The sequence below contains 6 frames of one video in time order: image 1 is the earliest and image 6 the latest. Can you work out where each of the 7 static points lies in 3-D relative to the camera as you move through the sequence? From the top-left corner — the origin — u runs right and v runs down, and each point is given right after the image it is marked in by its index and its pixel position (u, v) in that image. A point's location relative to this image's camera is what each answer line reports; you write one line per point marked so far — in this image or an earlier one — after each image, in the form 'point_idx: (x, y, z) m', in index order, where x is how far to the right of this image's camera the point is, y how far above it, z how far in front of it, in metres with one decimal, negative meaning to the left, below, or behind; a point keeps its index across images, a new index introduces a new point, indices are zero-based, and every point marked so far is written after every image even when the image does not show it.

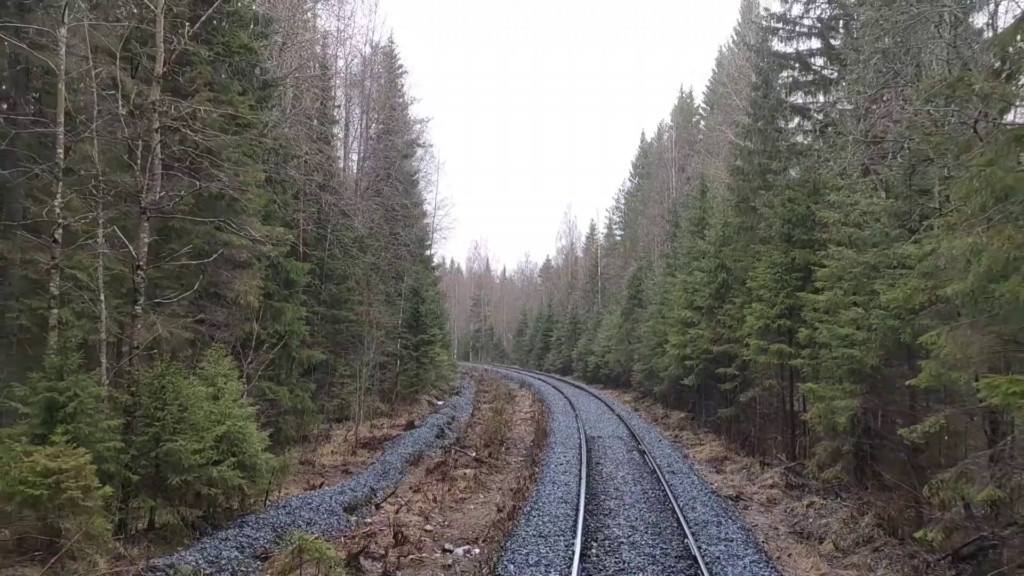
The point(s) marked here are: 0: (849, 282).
0: (+3.9, +0.1, +10.4) m
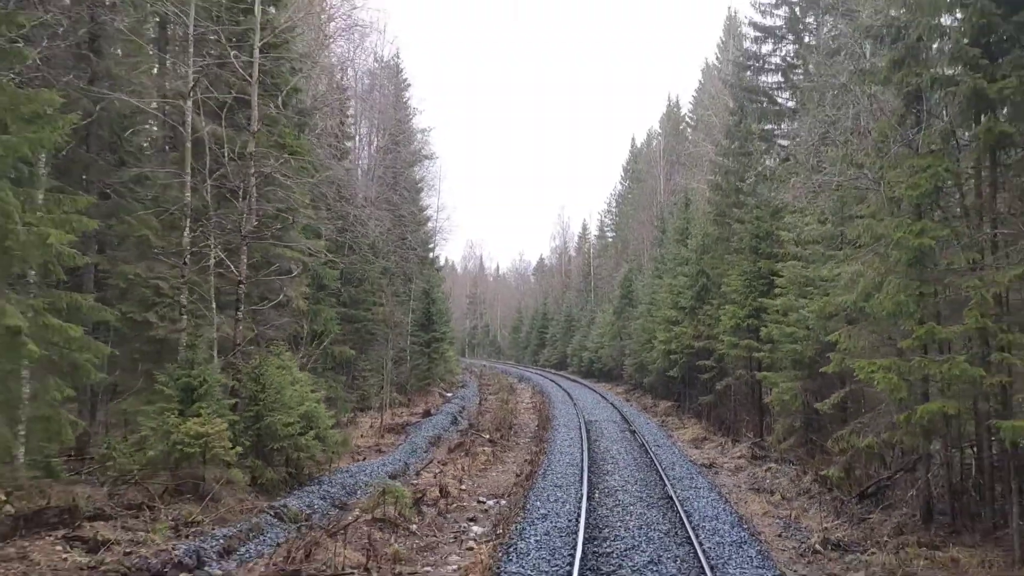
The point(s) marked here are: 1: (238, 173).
0: (+4.1, 0.0, +13.1) m
1: (-4.0, +1.7, +12.9) m
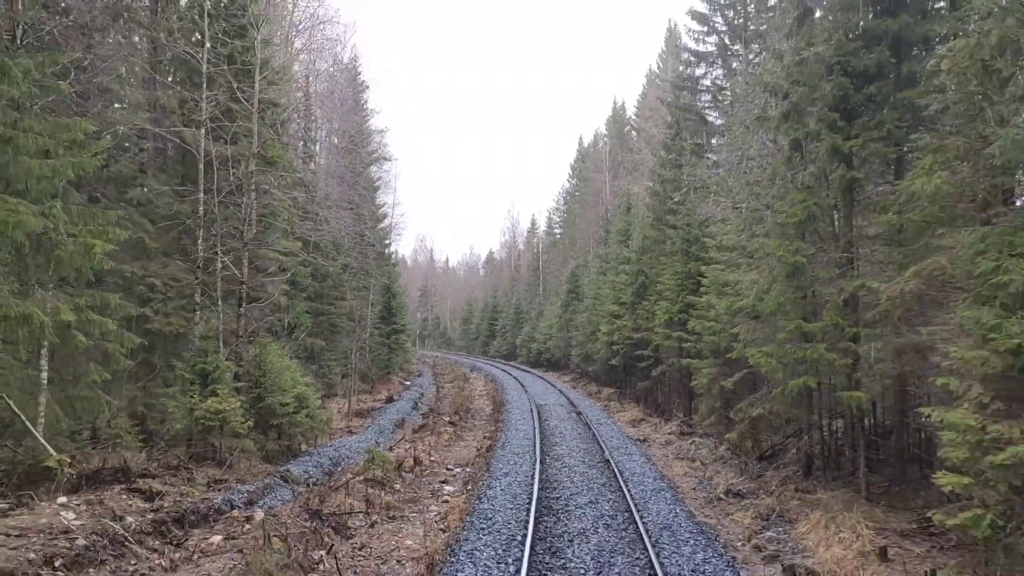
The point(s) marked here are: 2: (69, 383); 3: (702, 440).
0: (+3.5, 0.0, +15.4) m
1: (-4.6, +1.7, +14.8) m
2: (-5.7, -1.2, +11.4) m
3: (+3.4, -2.7, +15.8) m
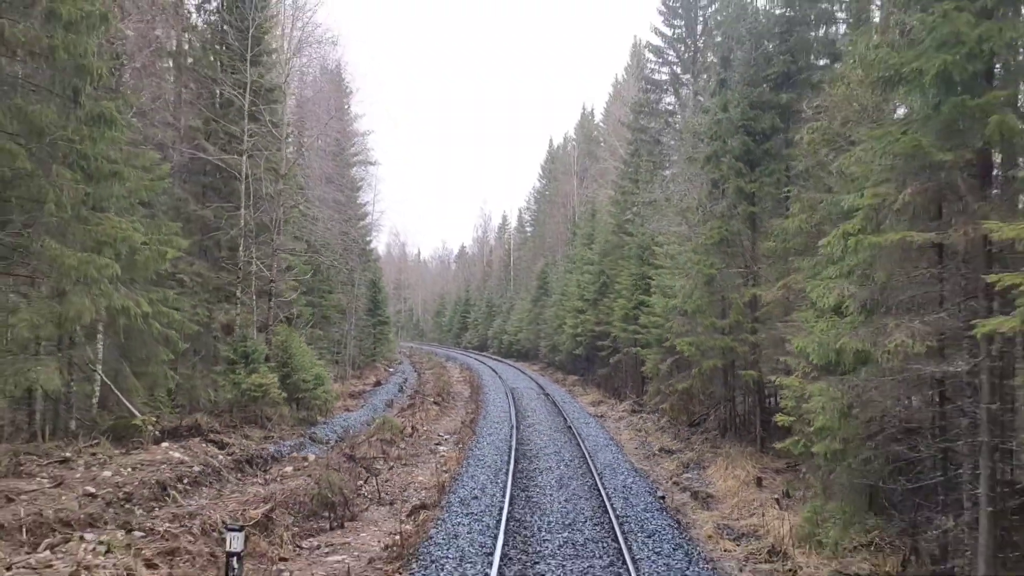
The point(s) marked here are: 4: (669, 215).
0: (+3.1, 0.0, +18.7) m
1: (-5.0, +1.7, +17.7) m
2: (-6.0, -1.2, +14.4) m
3: (+2.9, -2.7, +19.1) m
4: (+3.2, +1.5, +18.2) m
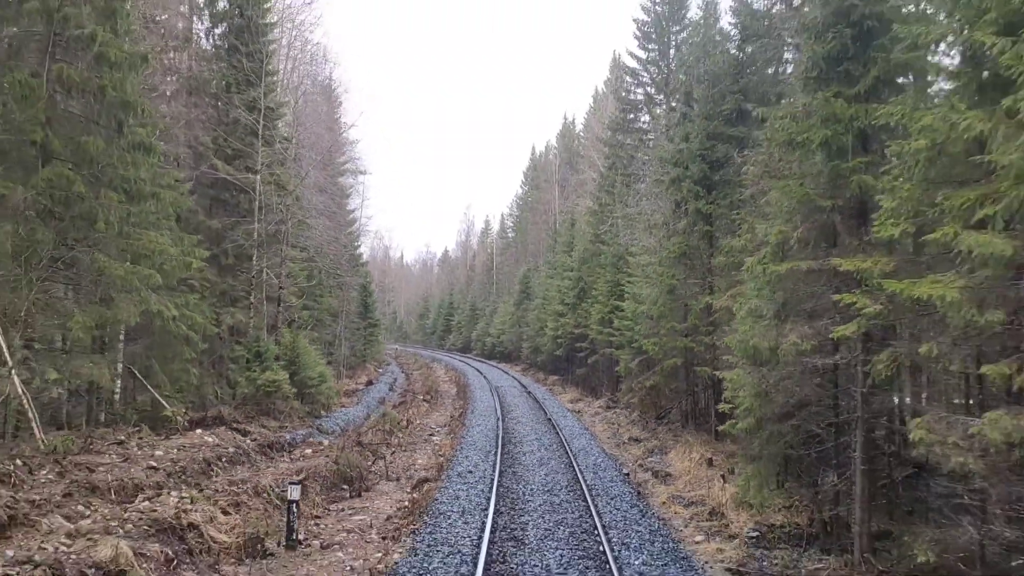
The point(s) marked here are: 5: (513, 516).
0: (+2.7, -0.2, +20.6) m
1: (-5.3, +1.6, +19.5) m
2: (-6.2, -1.3, +16.1) m
3: (+2.6, -2.9, +21.0) m
4: (+2.9, +1.3, +20.2) m
5: (0.0, -2.4, +9.2) m
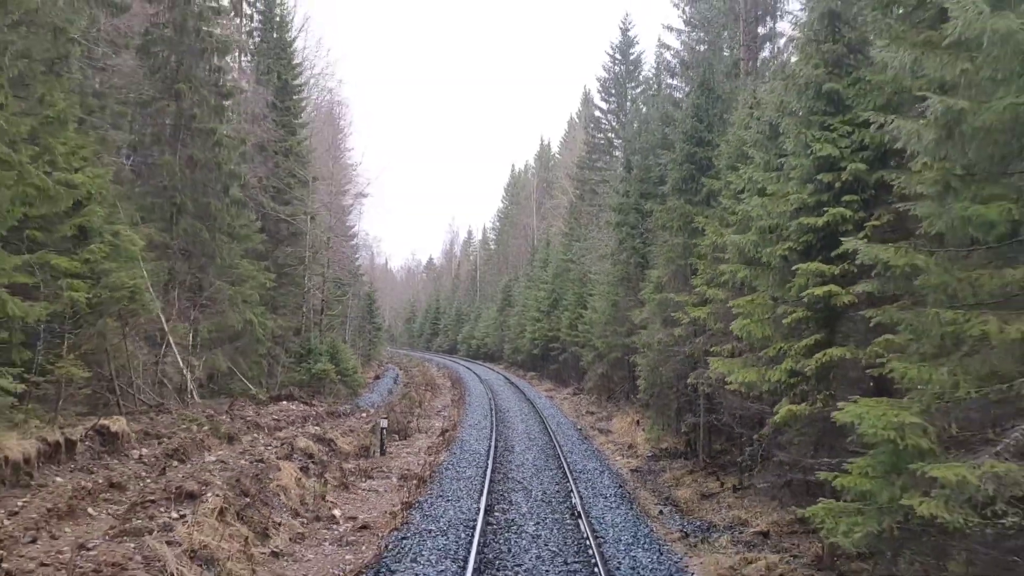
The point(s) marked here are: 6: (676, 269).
0: (+2.4, -0.6, +26.7) m
1: (-5.6, +1.3, +25.4) m
2: (-6.5, -1.6, +22.0) m
3: (+2.2, -3.3, +27.0) m
4: (+2.5, +1.0, +26.2) m
5: (-0.1, -2.7, +15.2) m
6: (+2.5, +0.3, +14.0) m
